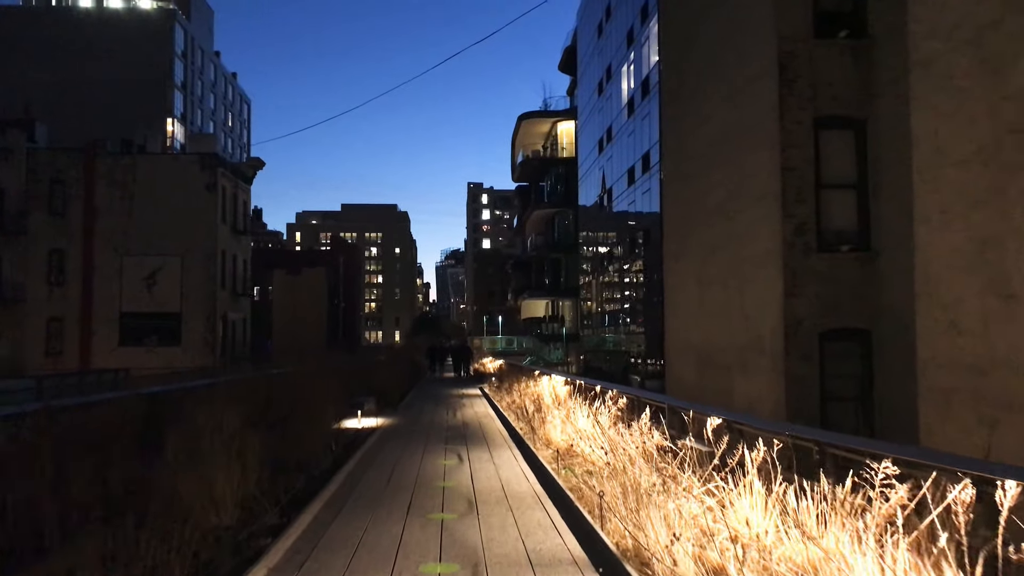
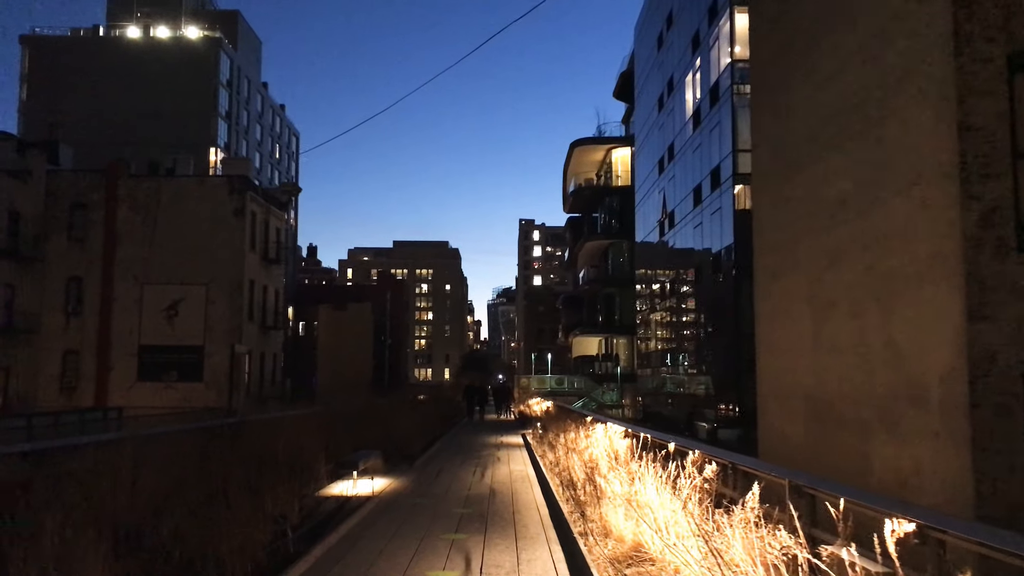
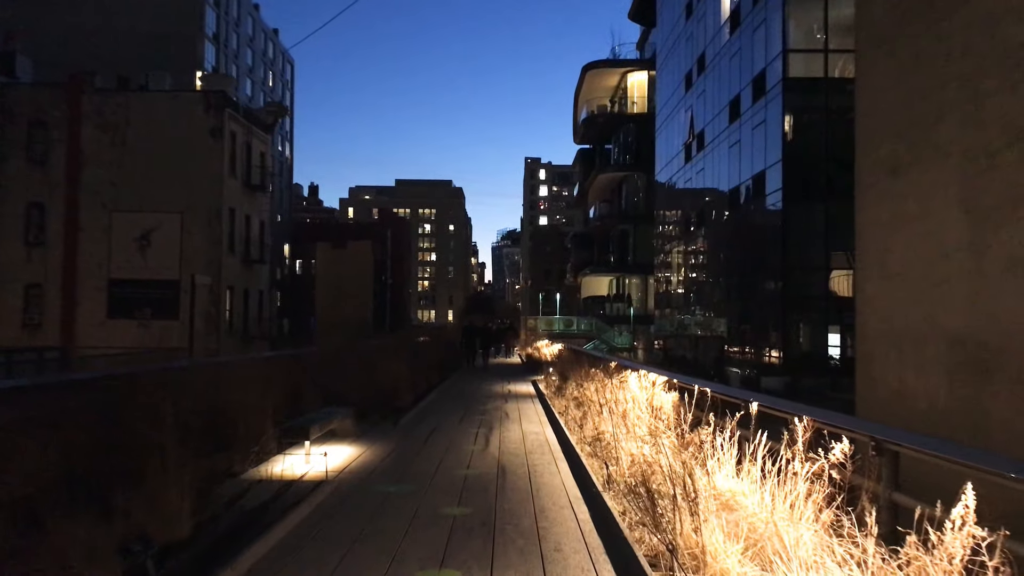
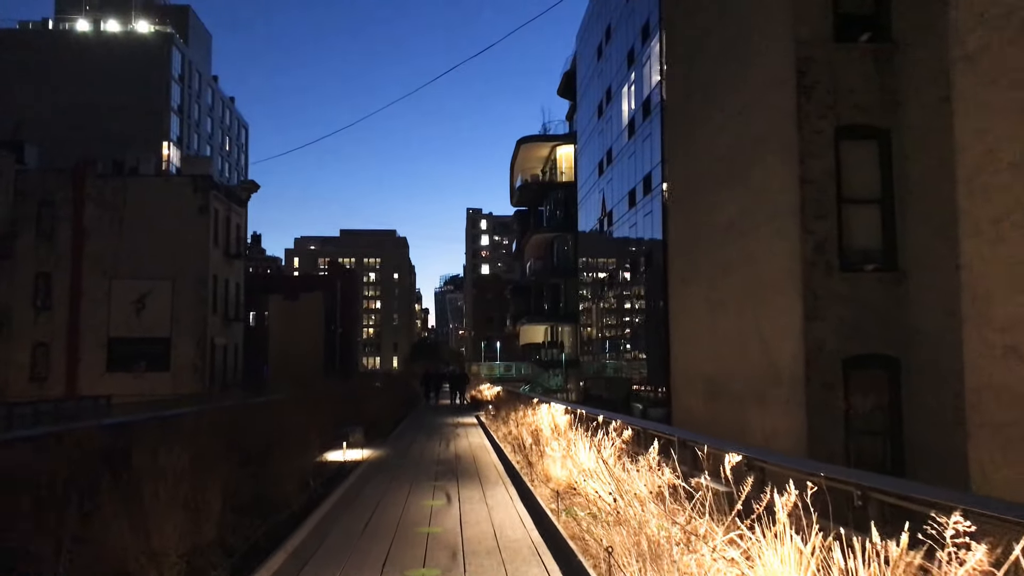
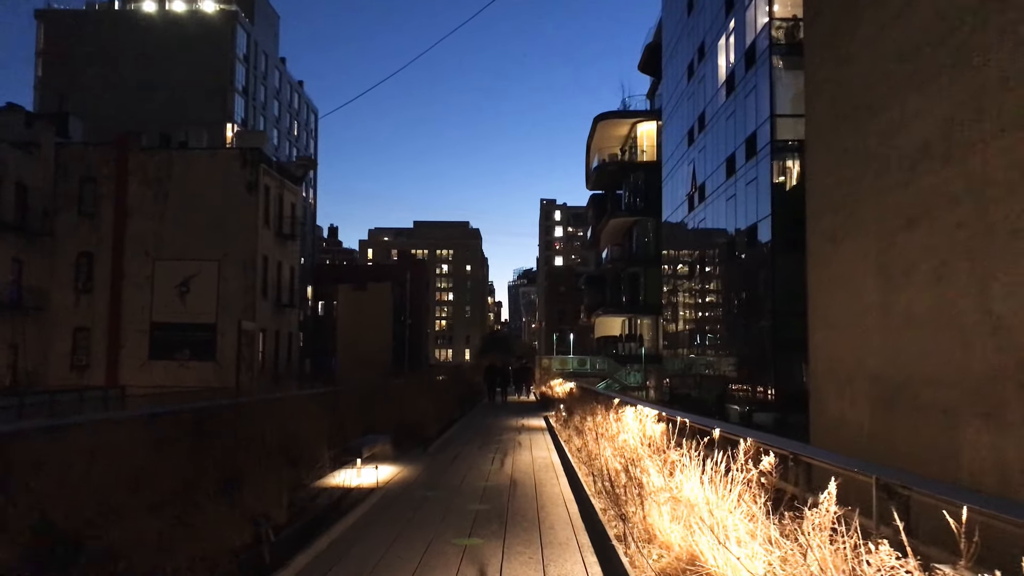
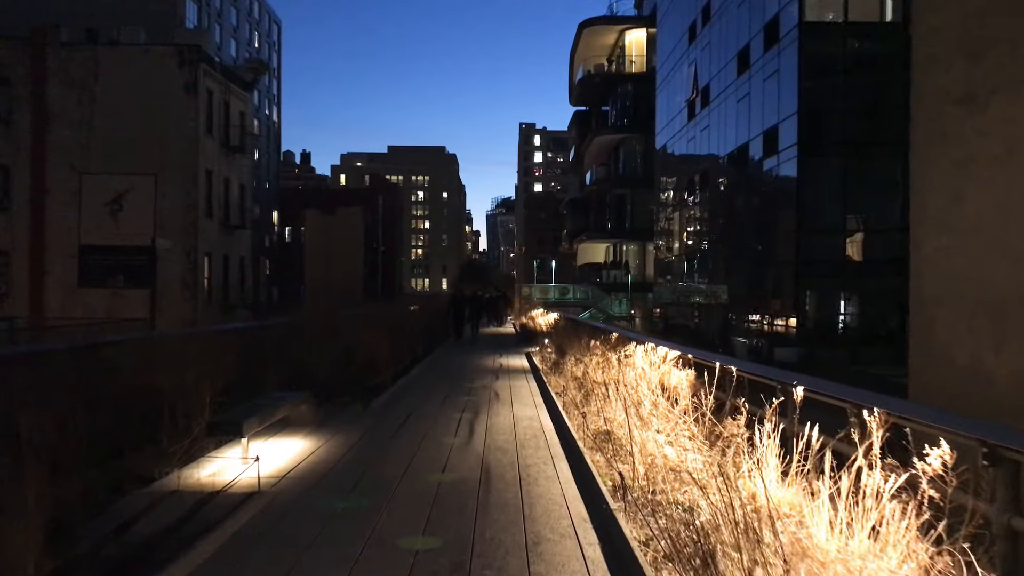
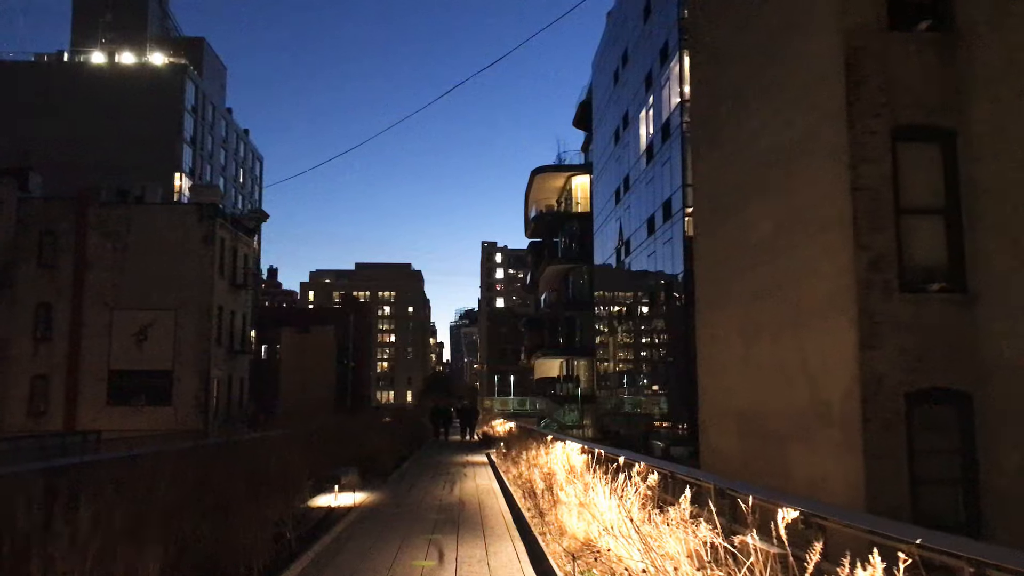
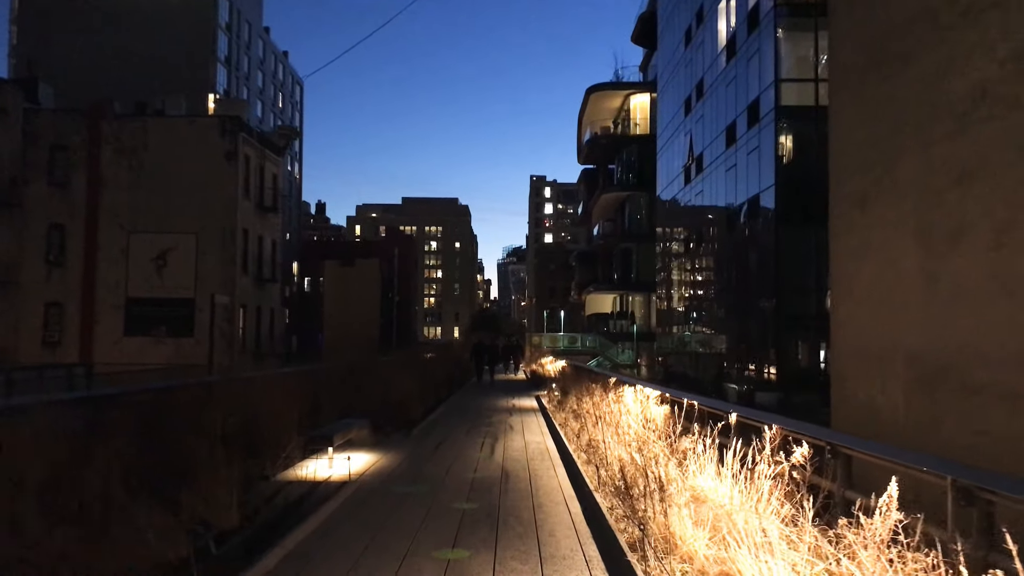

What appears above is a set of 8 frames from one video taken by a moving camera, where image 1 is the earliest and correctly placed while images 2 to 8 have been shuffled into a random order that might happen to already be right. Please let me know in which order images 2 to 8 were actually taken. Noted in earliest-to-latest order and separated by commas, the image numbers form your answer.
4, 7, 2, 5, 8, 3, 6
